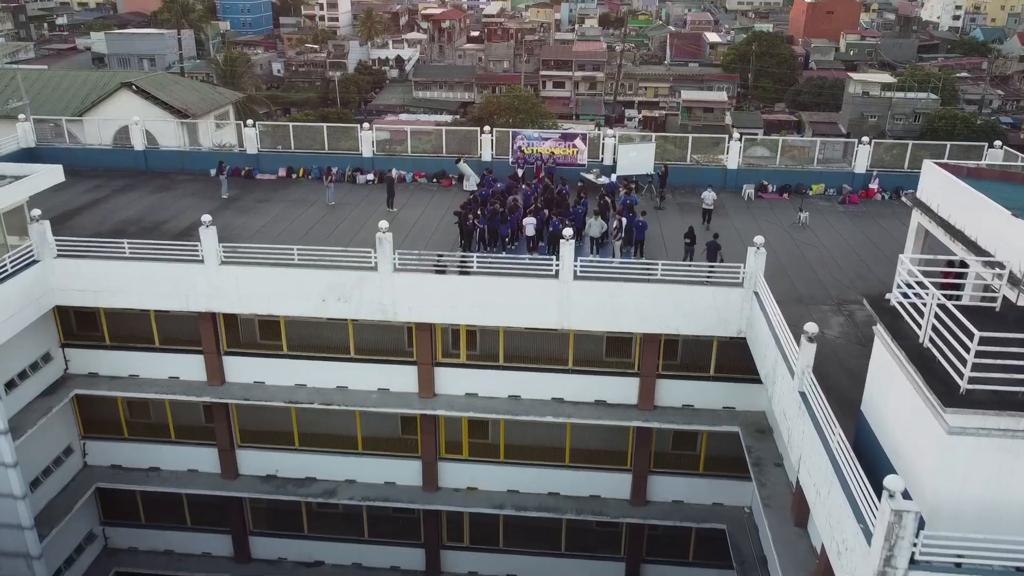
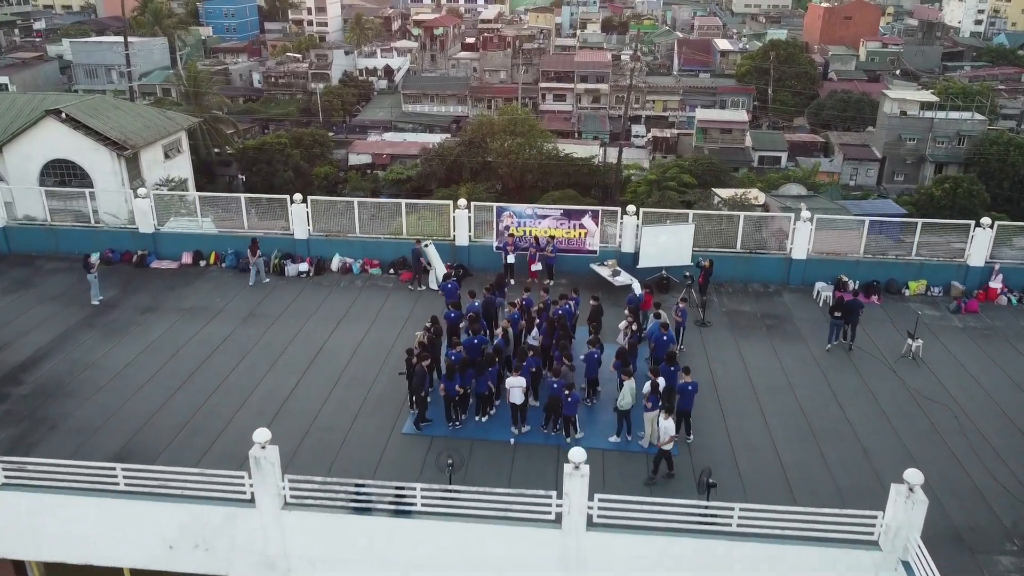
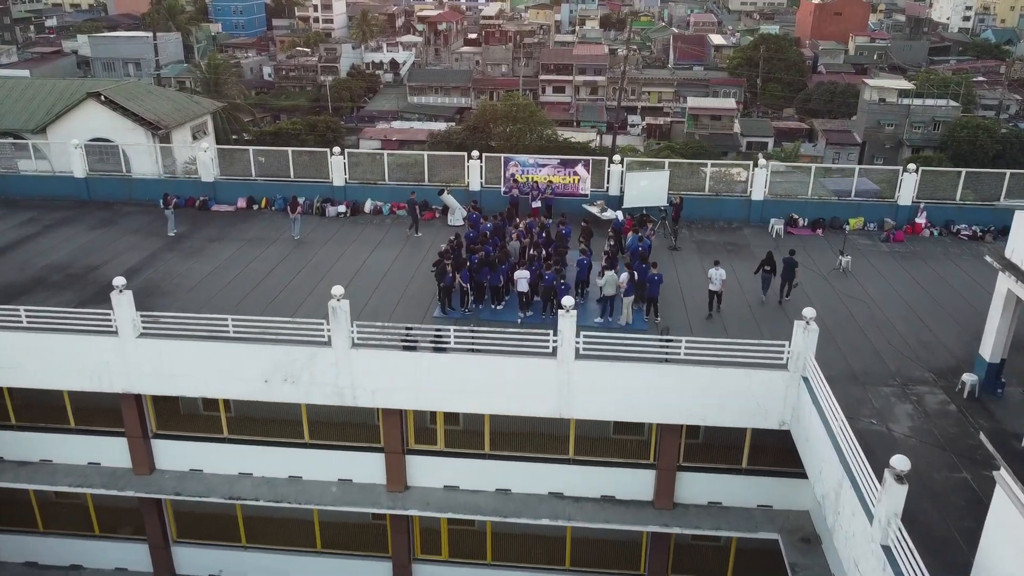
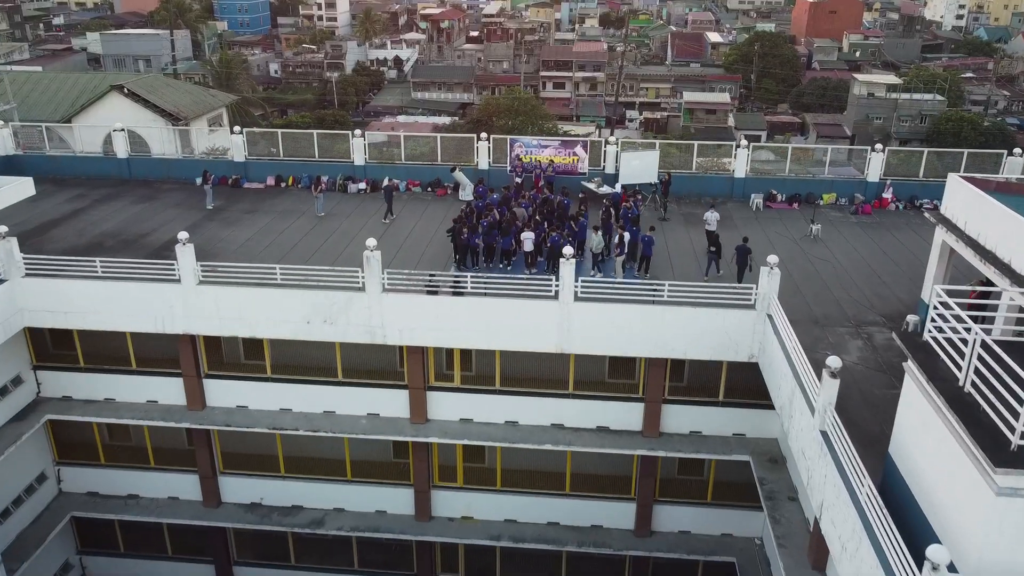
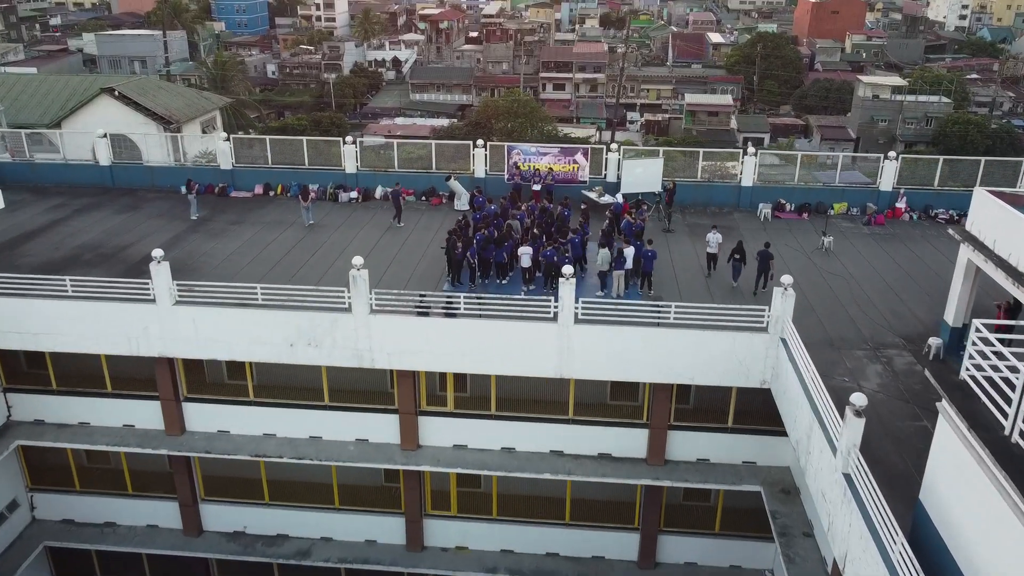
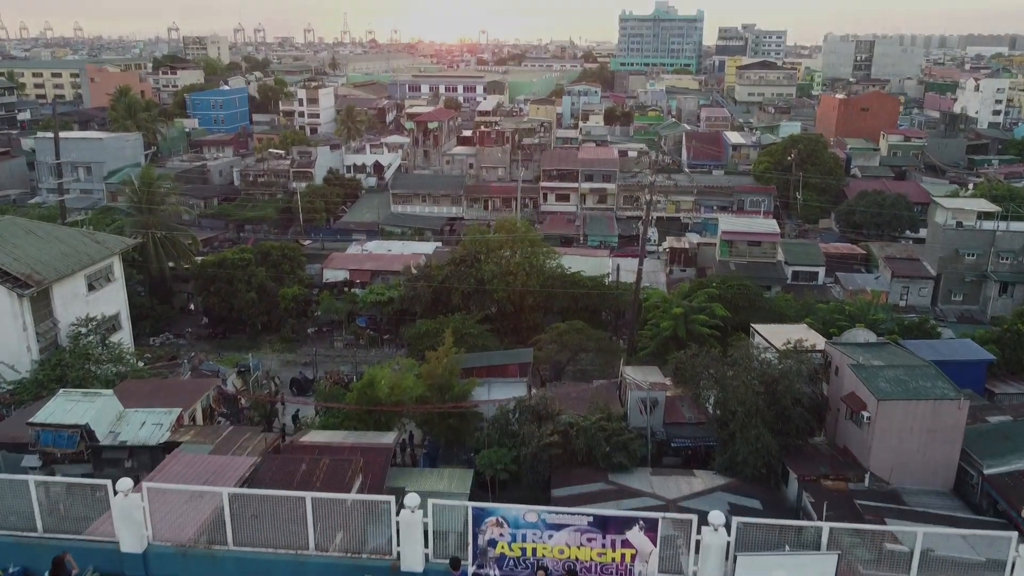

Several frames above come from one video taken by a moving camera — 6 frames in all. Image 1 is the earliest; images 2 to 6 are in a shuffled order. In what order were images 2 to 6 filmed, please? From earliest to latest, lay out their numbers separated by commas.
4, 5, 3, 2, 6
